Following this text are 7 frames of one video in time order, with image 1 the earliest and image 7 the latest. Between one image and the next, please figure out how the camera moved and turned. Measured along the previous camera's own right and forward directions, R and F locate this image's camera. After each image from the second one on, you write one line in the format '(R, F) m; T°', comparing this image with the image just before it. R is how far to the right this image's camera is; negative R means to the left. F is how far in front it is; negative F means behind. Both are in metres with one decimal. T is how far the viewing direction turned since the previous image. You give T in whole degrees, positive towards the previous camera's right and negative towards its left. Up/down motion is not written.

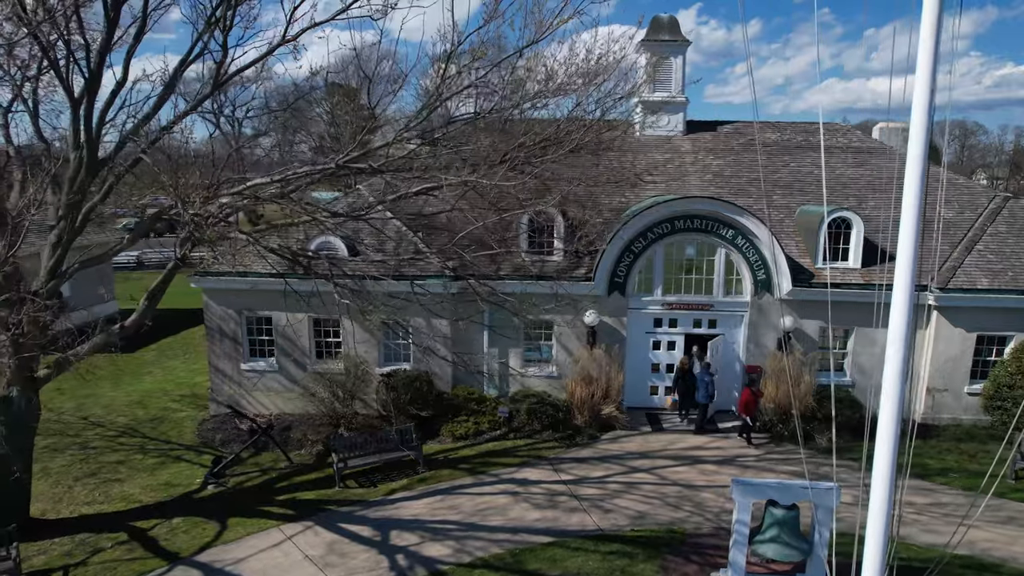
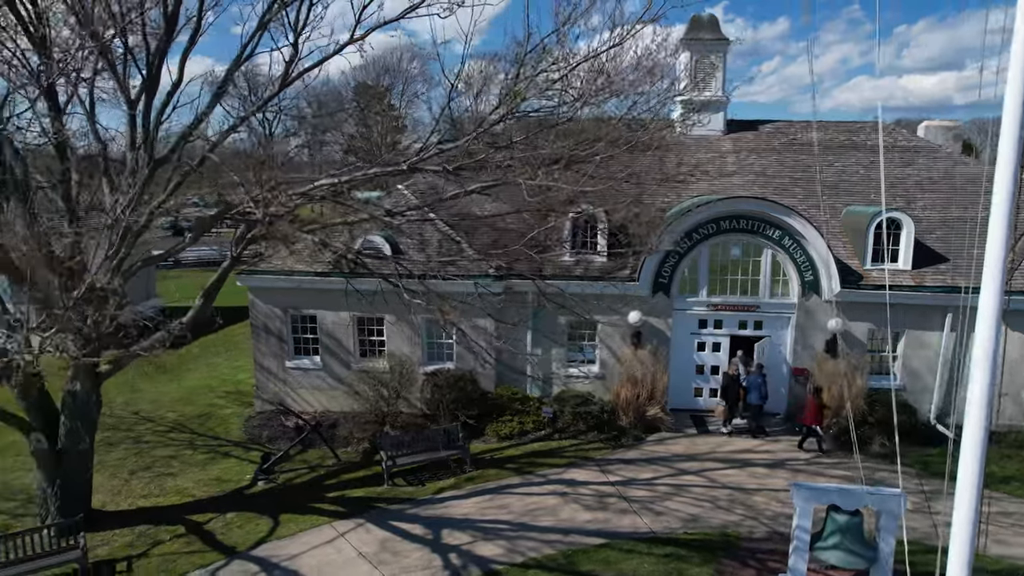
(-0.4, 0.0) m; -2°
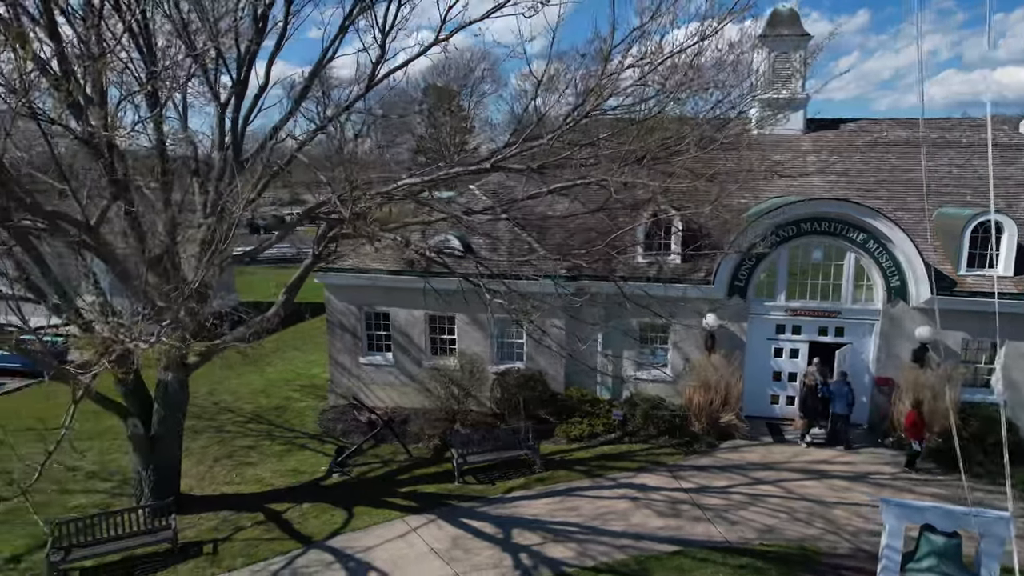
(-0.2, 0.0) m; -5°
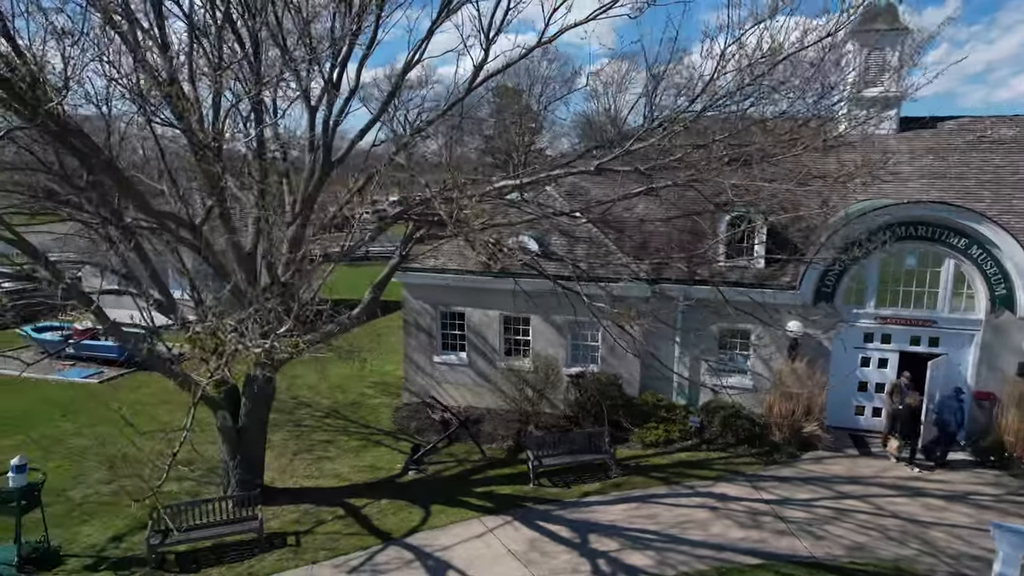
(-0.3, 0.0) m; -5°
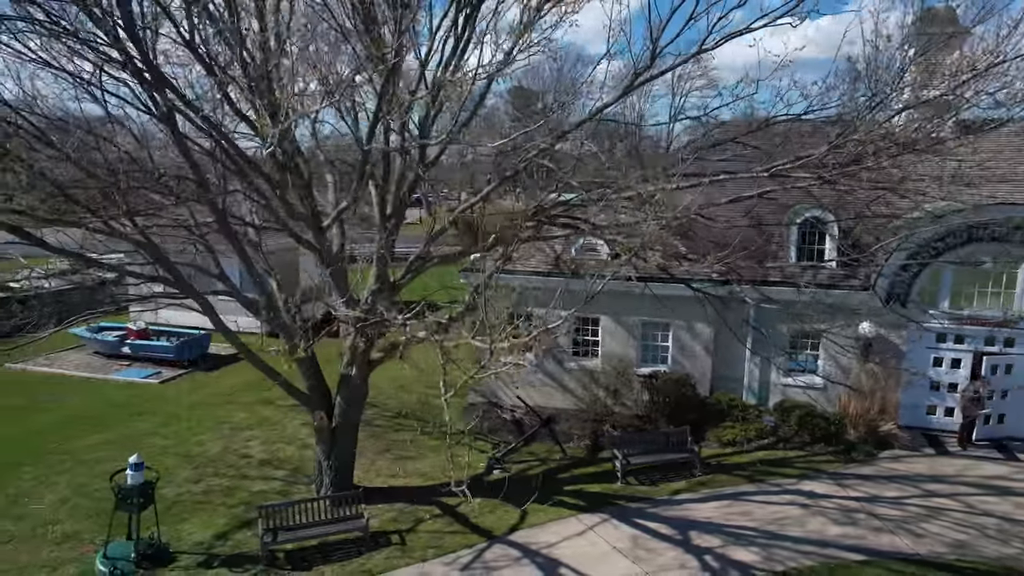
(-1.4, -0.1) m; 0°
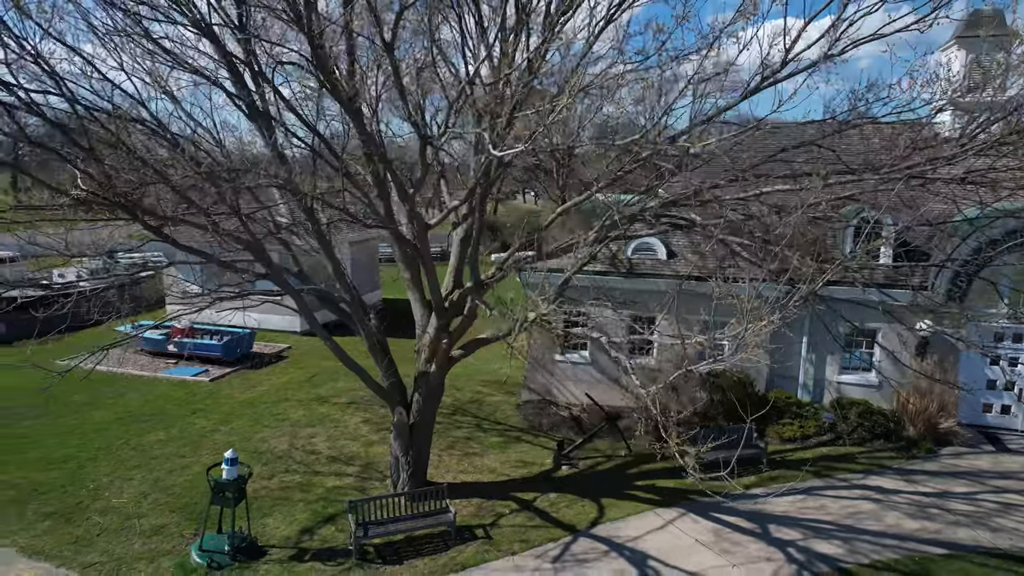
(-1.2, -0.1) m; 0°
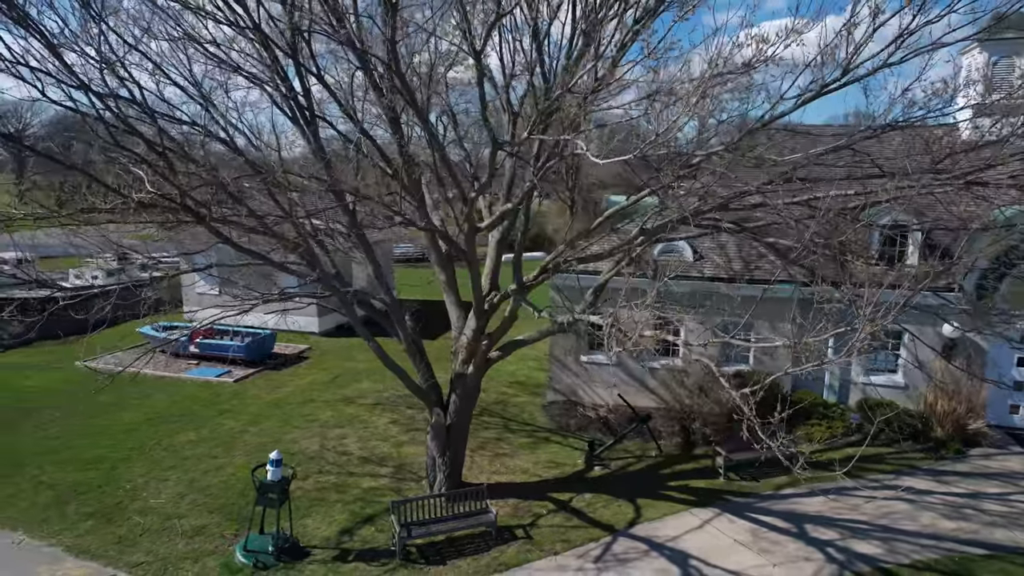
(-0.6, -0.1) m; 0°
